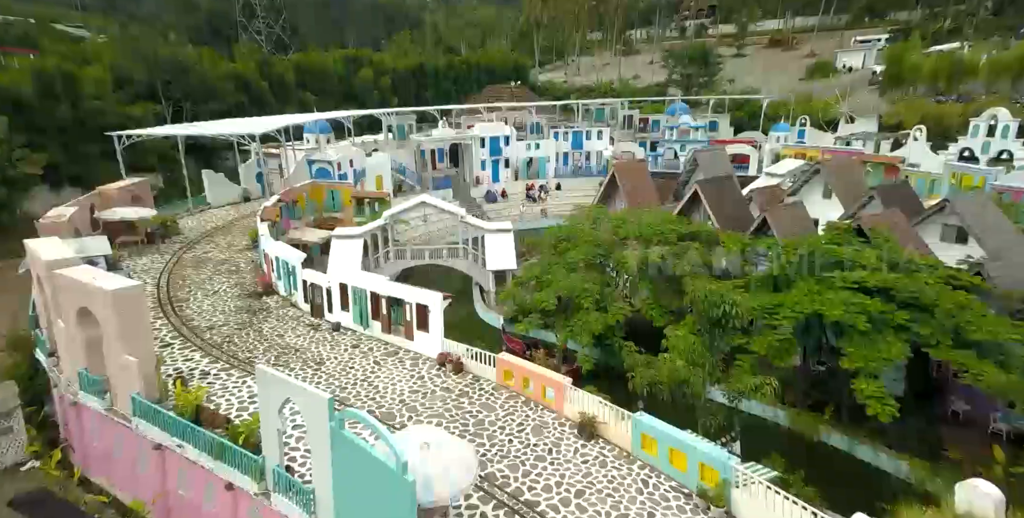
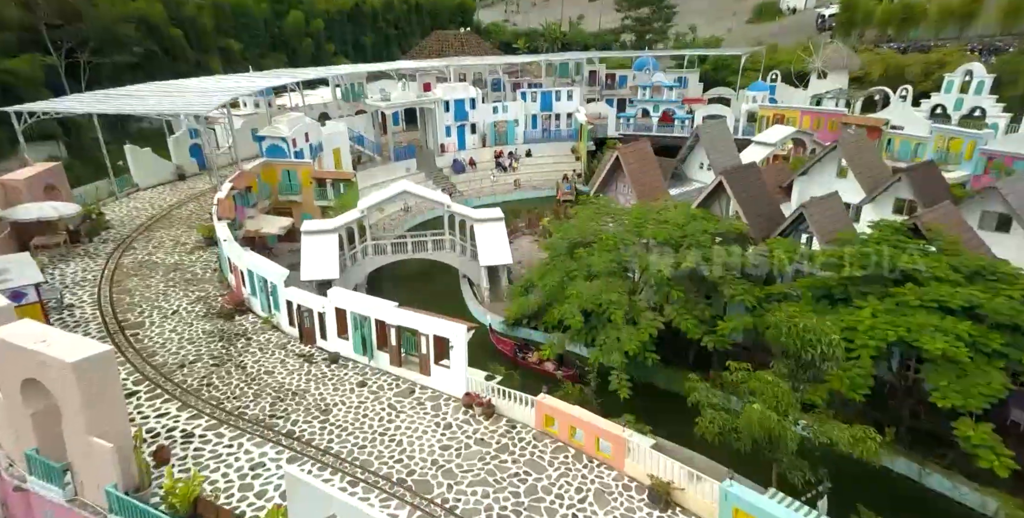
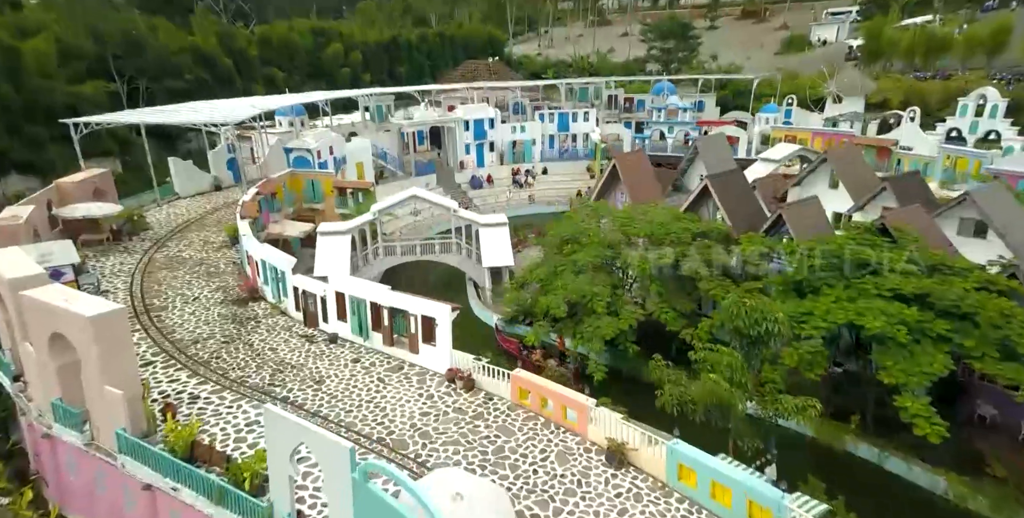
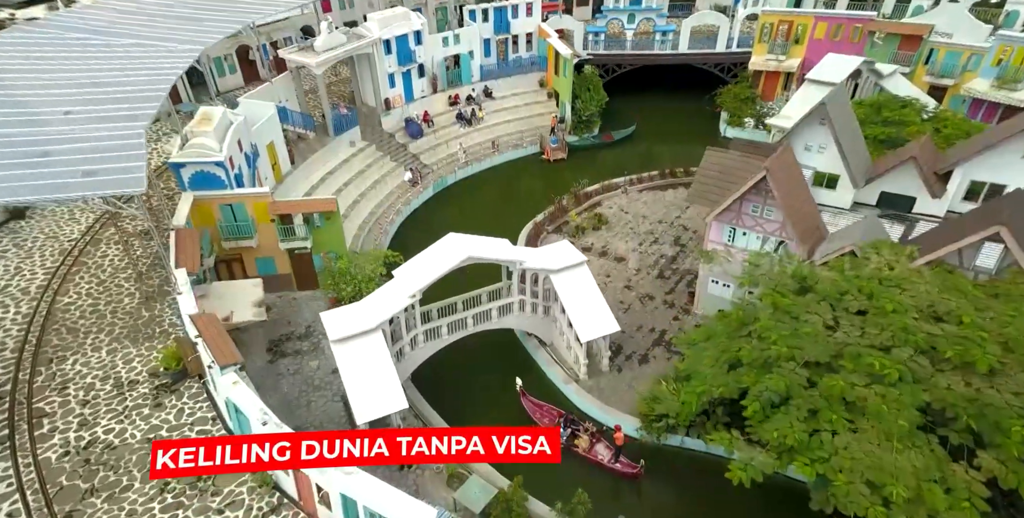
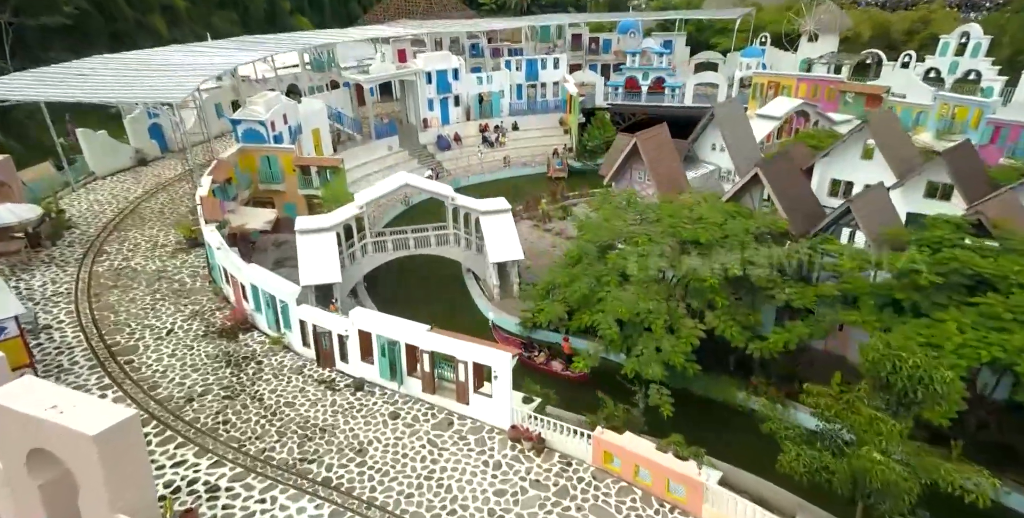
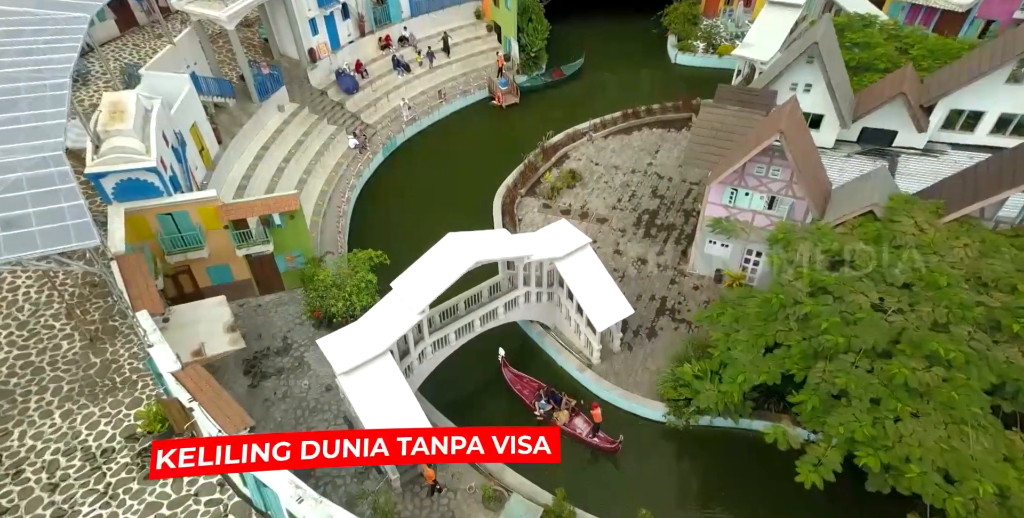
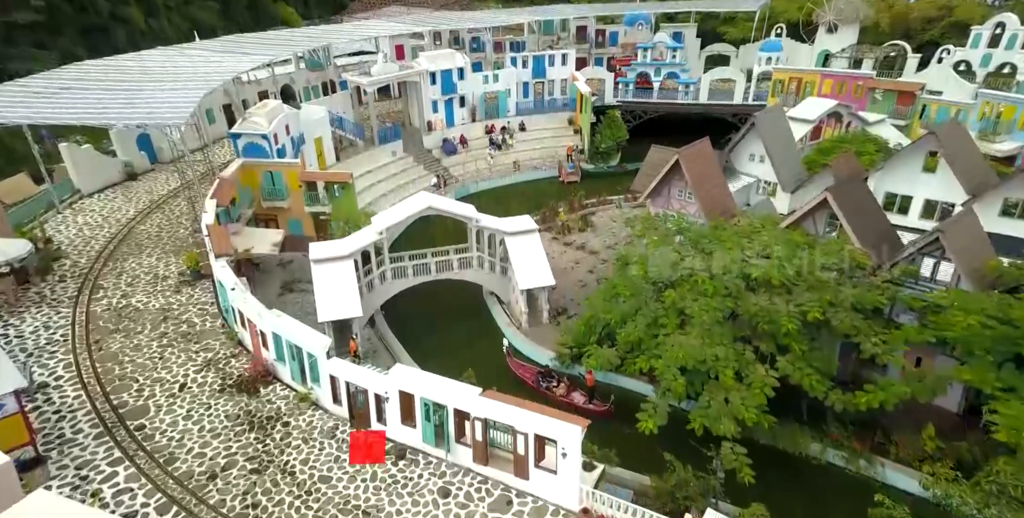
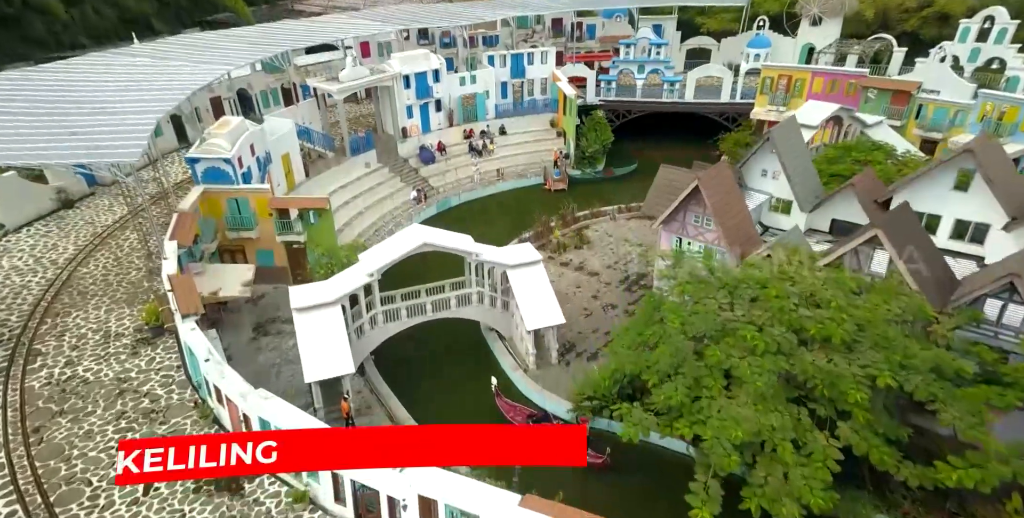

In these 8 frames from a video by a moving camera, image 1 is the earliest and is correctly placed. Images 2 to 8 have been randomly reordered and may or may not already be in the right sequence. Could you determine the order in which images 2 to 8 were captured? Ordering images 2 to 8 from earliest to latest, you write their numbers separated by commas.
3, 2, 5, 7, 8, 4, 6
